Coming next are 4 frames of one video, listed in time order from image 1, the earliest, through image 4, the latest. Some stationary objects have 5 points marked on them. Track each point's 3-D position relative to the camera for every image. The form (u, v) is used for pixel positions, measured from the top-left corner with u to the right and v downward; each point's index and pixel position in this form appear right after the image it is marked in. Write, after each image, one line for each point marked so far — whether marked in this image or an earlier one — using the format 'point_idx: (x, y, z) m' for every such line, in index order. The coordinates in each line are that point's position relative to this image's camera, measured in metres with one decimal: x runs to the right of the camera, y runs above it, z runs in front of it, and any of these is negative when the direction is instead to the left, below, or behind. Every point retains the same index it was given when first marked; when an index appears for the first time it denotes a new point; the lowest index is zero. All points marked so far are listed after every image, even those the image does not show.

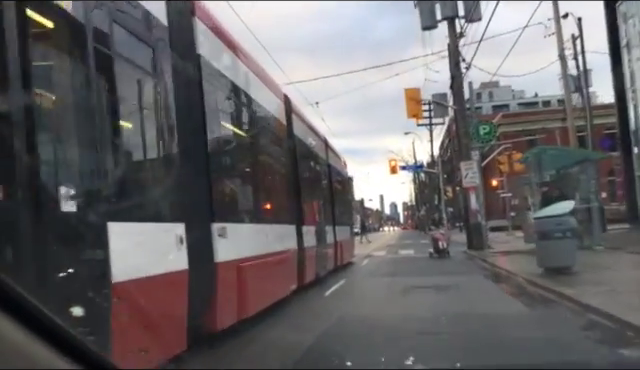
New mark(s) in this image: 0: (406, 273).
0: (+2.5, -2.3, +17.7) m
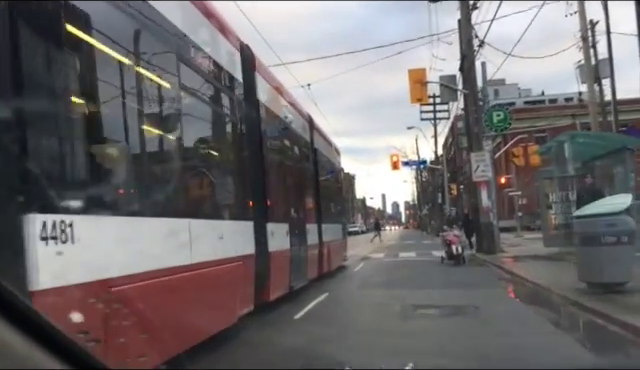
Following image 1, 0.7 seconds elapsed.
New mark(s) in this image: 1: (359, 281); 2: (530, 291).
0: (+2.3, -2.2, +16.4) m
1: (+1.2, -2.2, +16.3) m
2: (+4.8, -1.9, +14.2) m
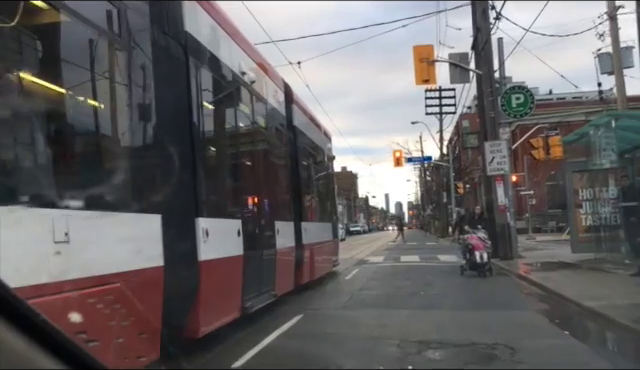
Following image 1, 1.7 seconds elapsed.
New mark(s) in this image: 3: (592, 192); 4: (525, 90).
0: (+2.2, -2.2, +15.2) m
1: (+1.1, -2.1, +15.0) m
2: (+4.7, -1.9, +12.9) m
3: (+6.6, -0.1, +15.8) m
4: (+5.3, +2.5, +16.7) m
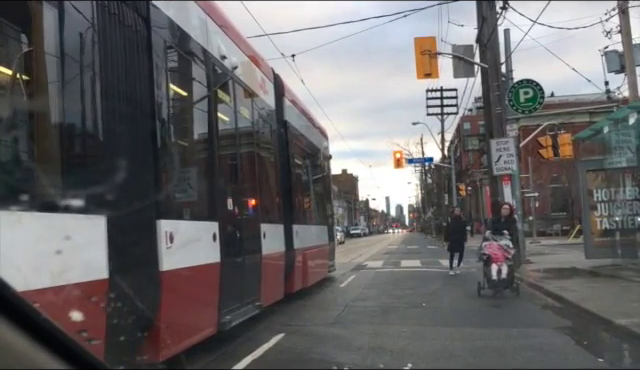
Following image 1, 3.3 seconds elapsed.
0: (+2.2, -2.2, +14.7) m
1: (+1.0, -2.2, +14.5) m
2: (+4.6, -1.9, +12.4) m
3: (+6.6, -0.2, +15.3) m
4: (+5.3, +2.4, +16.2) m
